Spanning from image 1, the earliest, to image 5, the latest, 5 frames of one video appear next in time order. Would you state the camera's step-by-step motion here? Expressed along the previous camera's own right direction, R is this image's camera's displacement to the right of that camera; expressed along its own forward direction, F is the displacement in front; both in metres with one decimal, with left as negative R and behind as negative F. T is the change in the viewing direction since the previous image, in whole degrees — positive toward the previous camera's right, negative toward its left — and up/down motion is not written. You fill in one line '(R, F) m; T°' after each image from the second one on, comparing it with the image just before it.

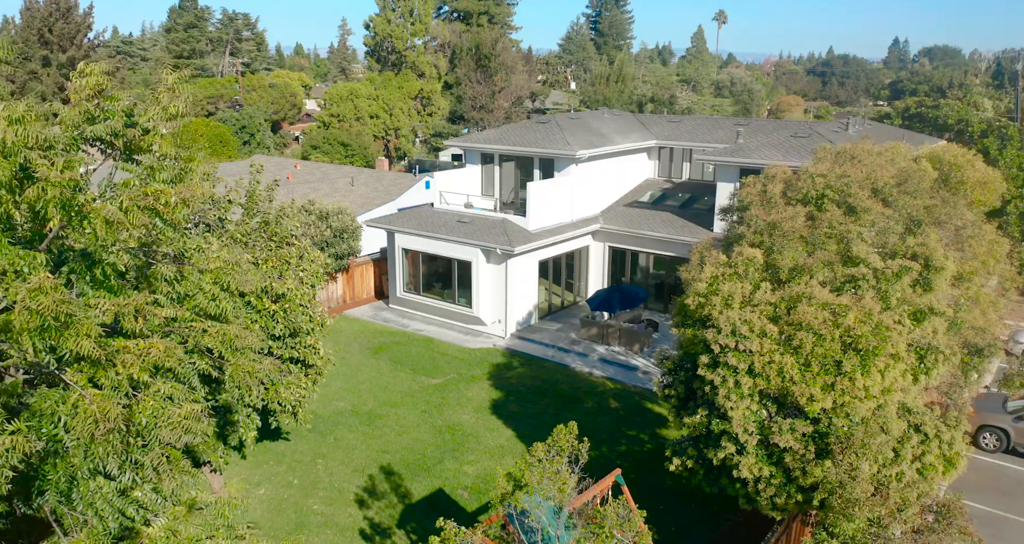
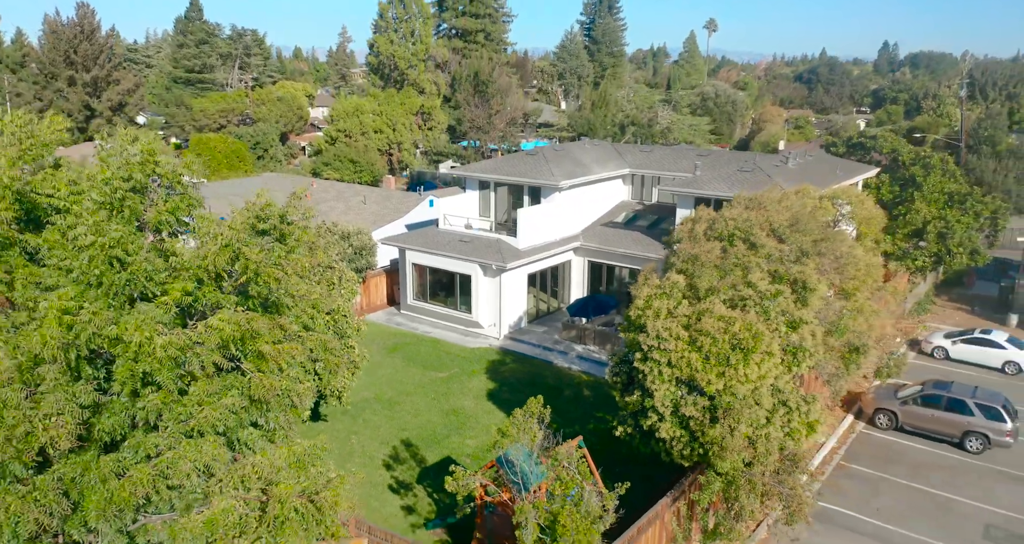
(+0.1, -3.6) m; 0°
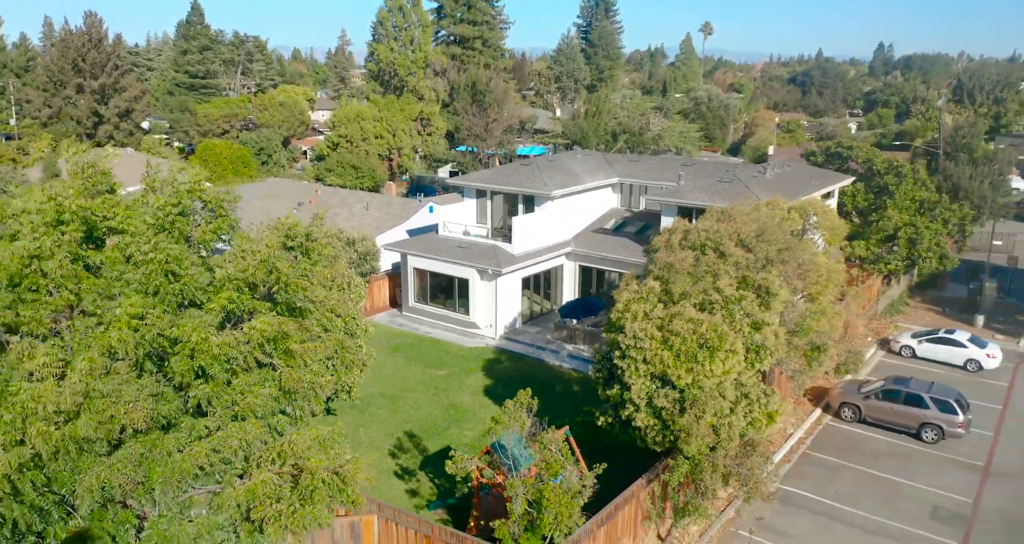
(+0.1, -1.5) m; 0°
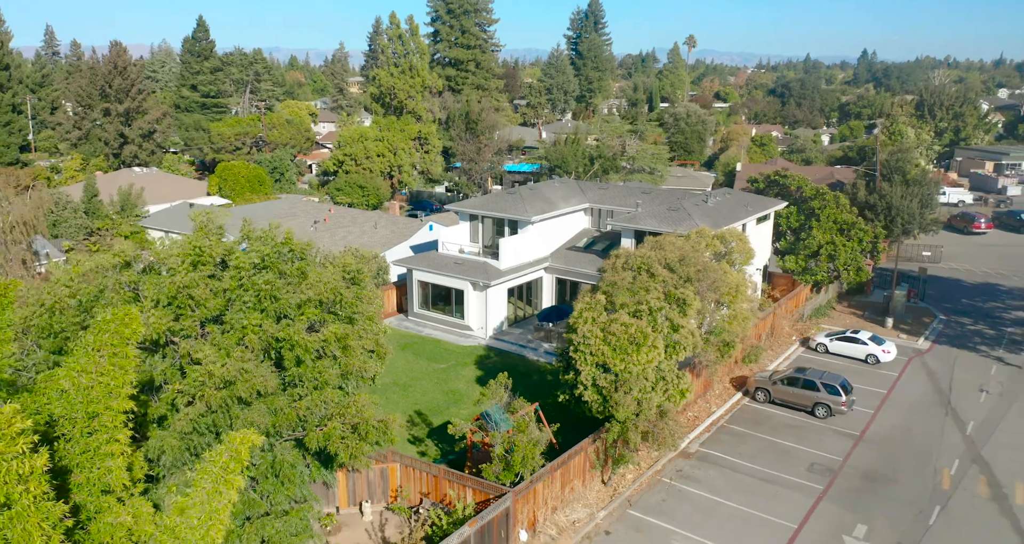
(+0.3, -5.3) m; 0°
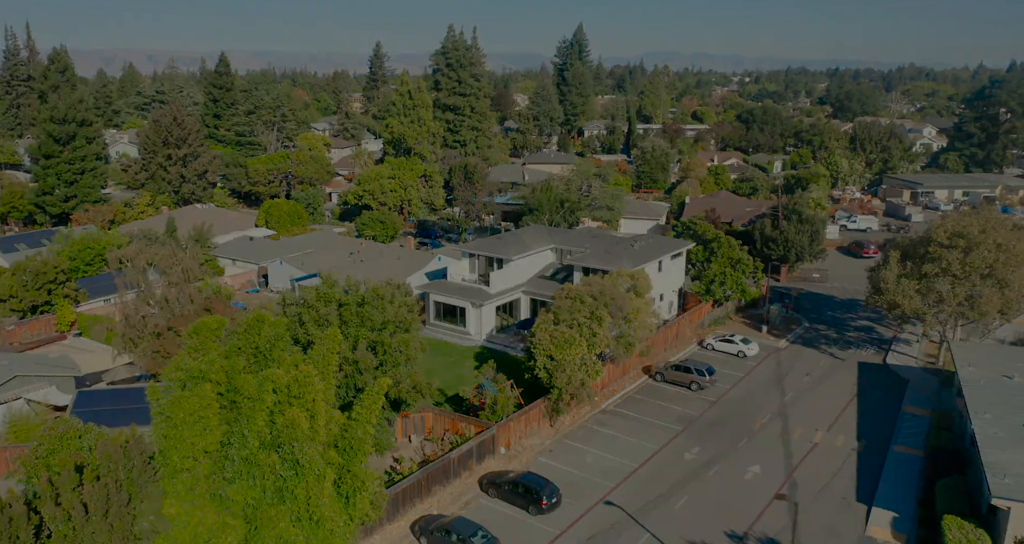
(+0.4, -13.4) m; 0°
